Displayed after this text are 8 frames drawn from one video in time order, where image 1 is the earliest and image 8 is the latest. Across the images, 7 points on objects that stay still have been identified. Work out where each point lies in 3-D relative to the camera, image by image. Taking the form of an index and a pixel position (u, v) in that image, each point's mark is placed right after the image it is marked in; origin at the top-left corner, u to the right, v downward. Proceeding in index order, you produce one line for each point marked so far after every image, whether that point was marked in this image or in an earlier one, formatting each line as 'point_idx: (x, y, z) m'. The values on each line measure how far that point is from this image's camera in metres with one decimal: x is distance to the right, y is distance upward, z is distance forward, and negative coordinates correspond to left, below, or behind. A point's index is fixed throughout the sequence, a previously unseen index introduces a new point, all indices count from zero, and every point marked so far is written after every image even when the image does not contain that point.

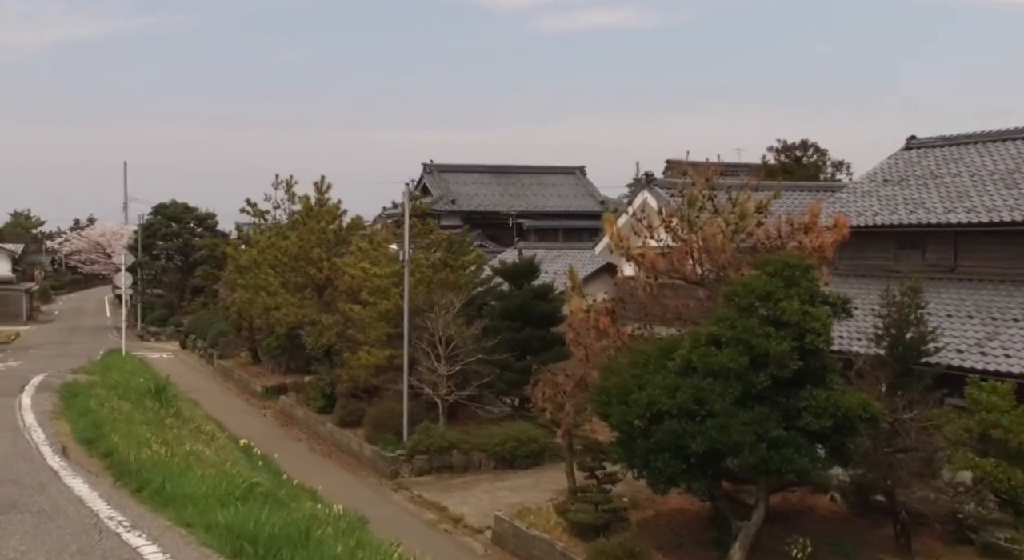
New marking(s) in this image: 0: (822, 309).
0: (+3.0, -0.3, +12.0) m
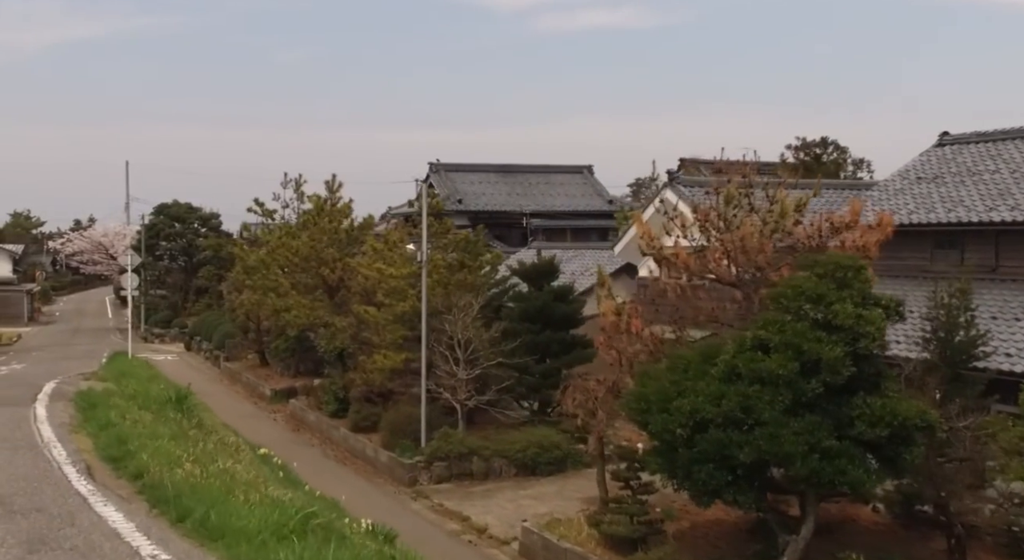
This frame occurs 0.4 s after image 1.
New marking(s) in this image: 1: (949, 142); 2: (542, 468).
0: (+3.3, -0.3, +11.4) m
1: (+7.0, +2.2, +19.9) m
2: (+0.5, -2.9, +19.5) m
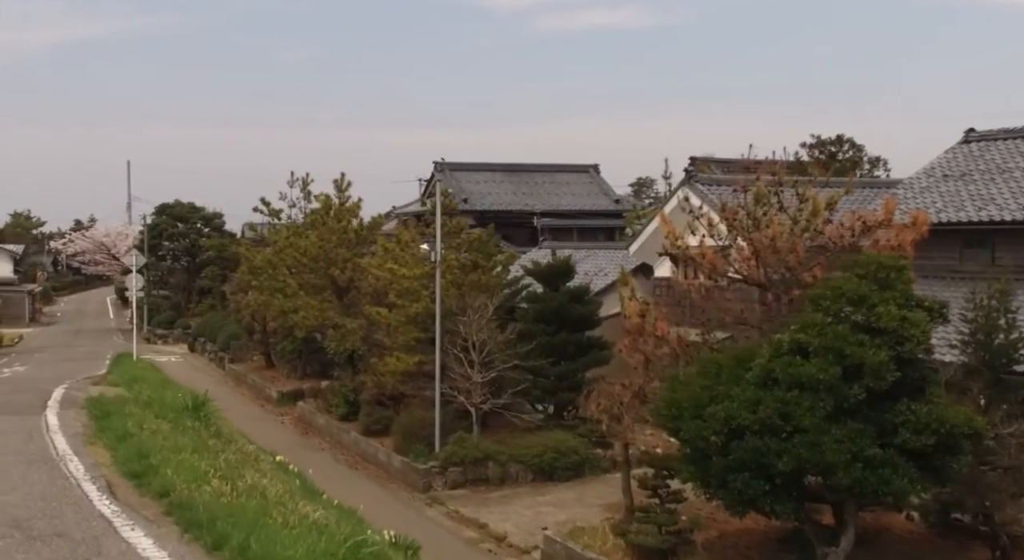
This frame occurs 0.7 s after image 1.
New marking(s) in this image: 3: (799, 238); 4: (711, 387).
0: (+3.6, -0.3, +10.9) m
1: (+7.2, +2.2, +19.5) m
2: (+0.7, -2.9, +19.0) m
3: (+3.2, +0.5, +13.8) m
4: (+1.9, -1.0, +11.9) m
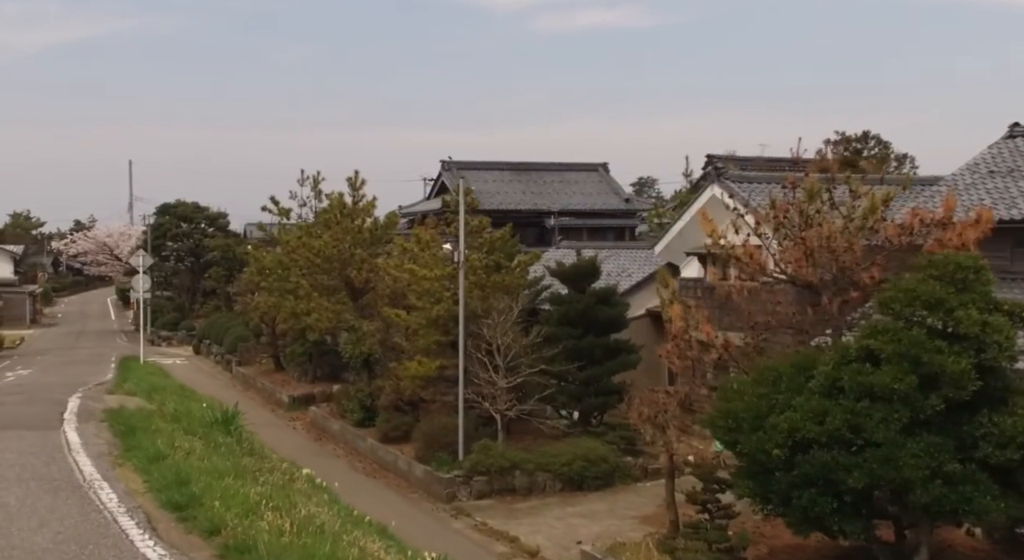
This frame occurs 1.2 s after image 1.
0: (+4.0, -0.3, +10.2) m
1: (+7.6, +2.2, +18.7) m
2: (+1.1, -3.0, +18.3) m
3: (+3.6, +0.4, +13.0) m
4: (+2.3, -1.0, +11.2) m
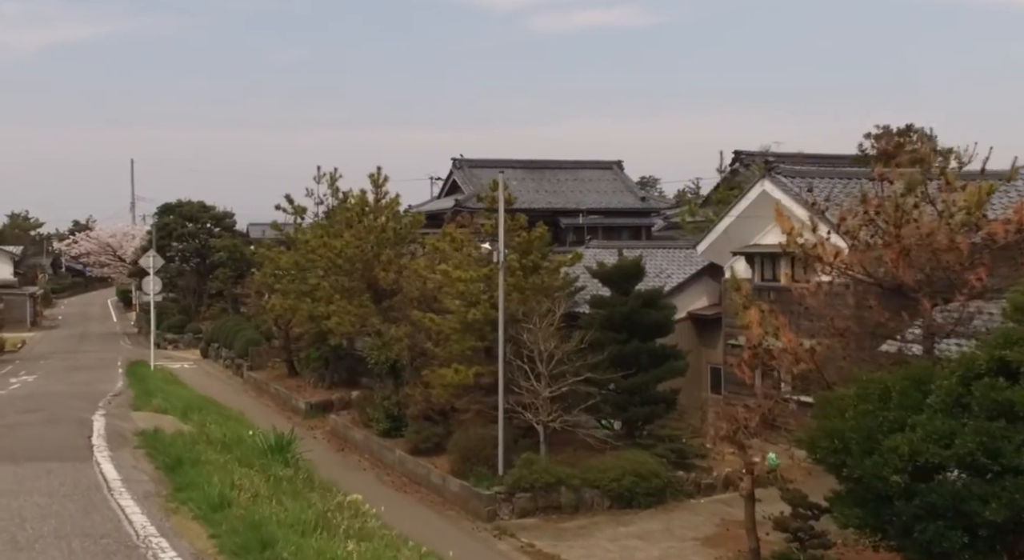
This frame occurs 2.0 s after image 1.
0: (+4.6, -0.3, +8.9) m
1: (+8.2, +2.2, +17.5) m
2: (+1.8, -3.0, +17.0) m
3: (+4.2, +0.4, +11.8) m
4: (+3.0, -1.1, +9.9) m
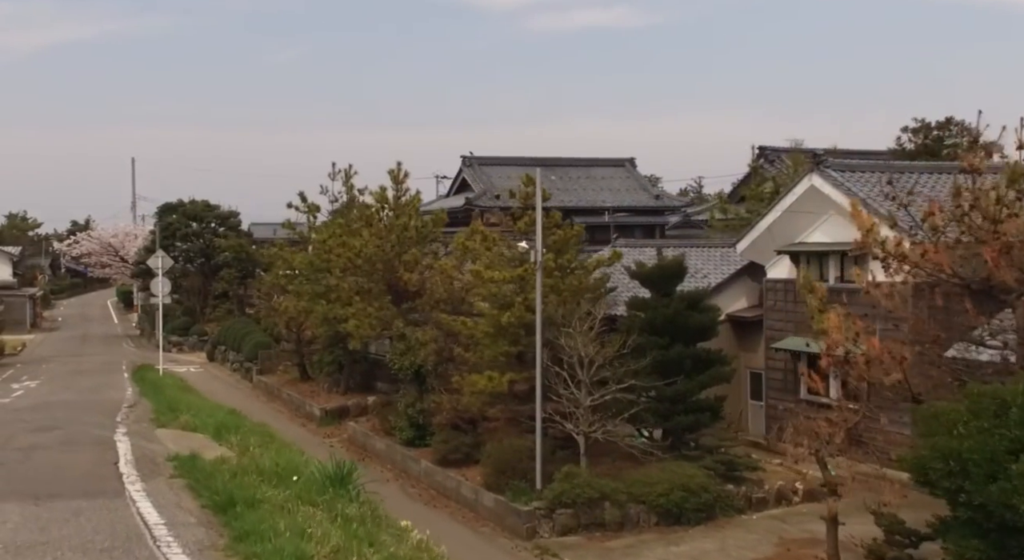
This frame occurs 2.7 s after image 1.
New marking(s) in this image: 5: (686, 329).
0: (+5.1, -0.3, +7.9) m
1: (+8.8, +2.2, +16.4) m
2: (+2.3, -3.0, +15.9) m
3: (+4.7, +0.4, +10.7) m
4: (+3.5, -1.1, +8.9) m
5: (+2.5, -0.7, +17.7) m
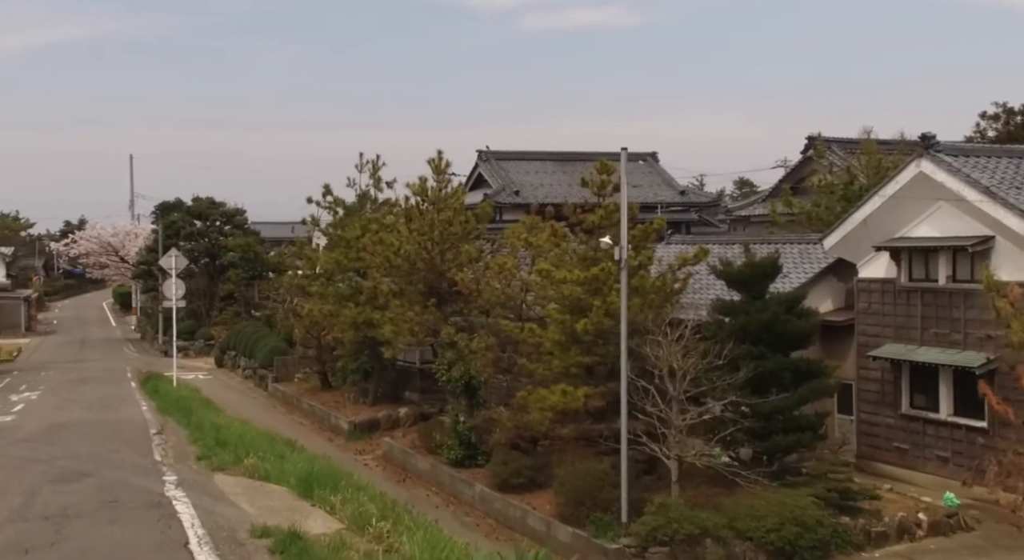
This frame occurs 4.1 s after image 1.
0: (+6.1, -0.3, +5.7) m
1: (+9.7, +2.2, +14.3) m
2: (+3.2, -3.0, +13.7) m
3: (+5.7, +0.4, +8.5) m
4: (+4.5, -1.1, +6.7) m
5: (+3.4, -0.7, +15.5) m
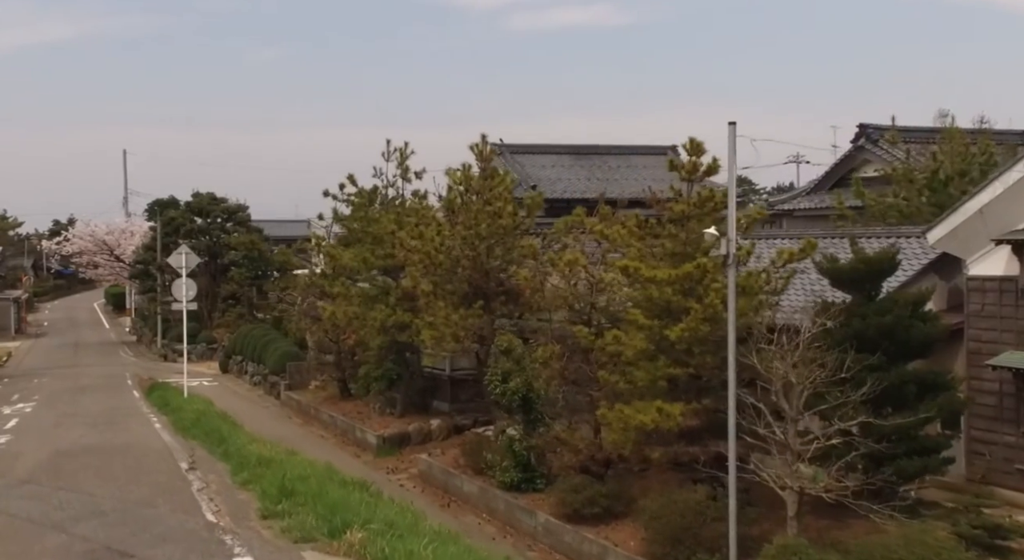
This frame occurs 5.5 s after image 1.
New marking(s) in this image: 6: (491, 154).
0: (+7.1, -0.3, +3.5) m
1: (+10.6, +2.2, +12.1) m
2: (+4.1, -3.0, +11.5) m
3: (+6.6, +0.4, +6.4) m
4: (+5.4, -1.1, +4.5) m
5: (+4.3, -0.7, +13.3) m
6: (-0.3, +1.9, +18.7) m
